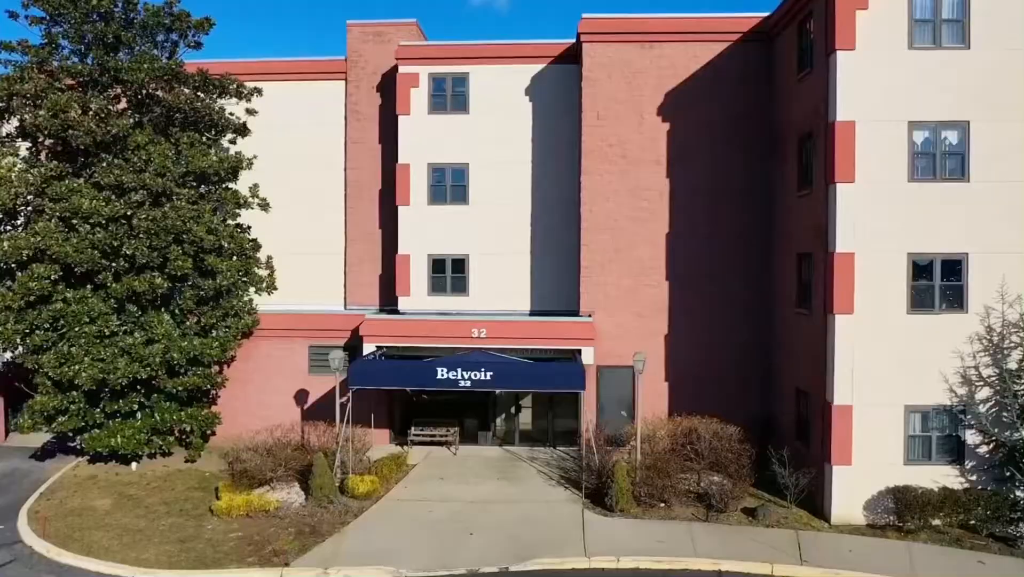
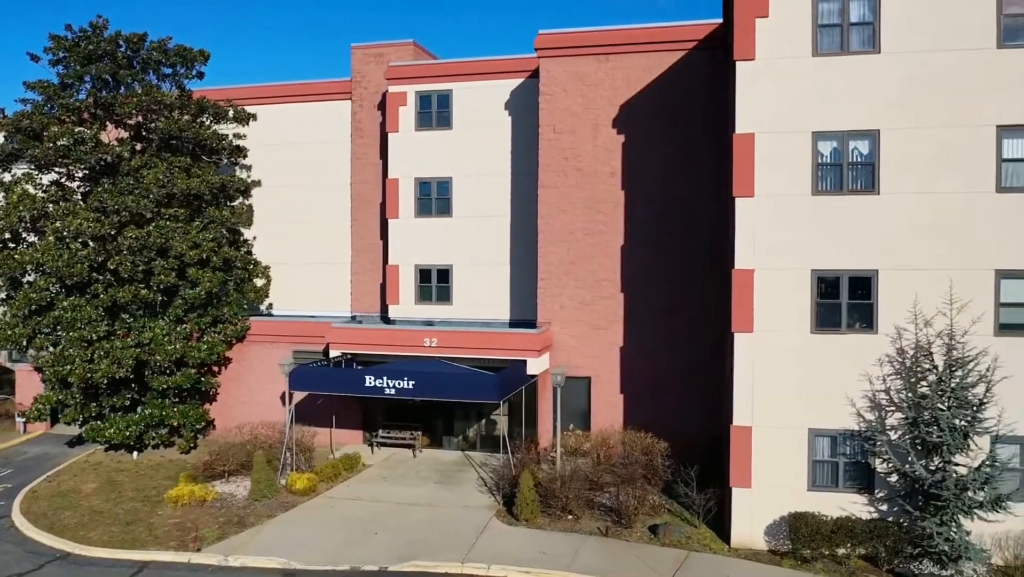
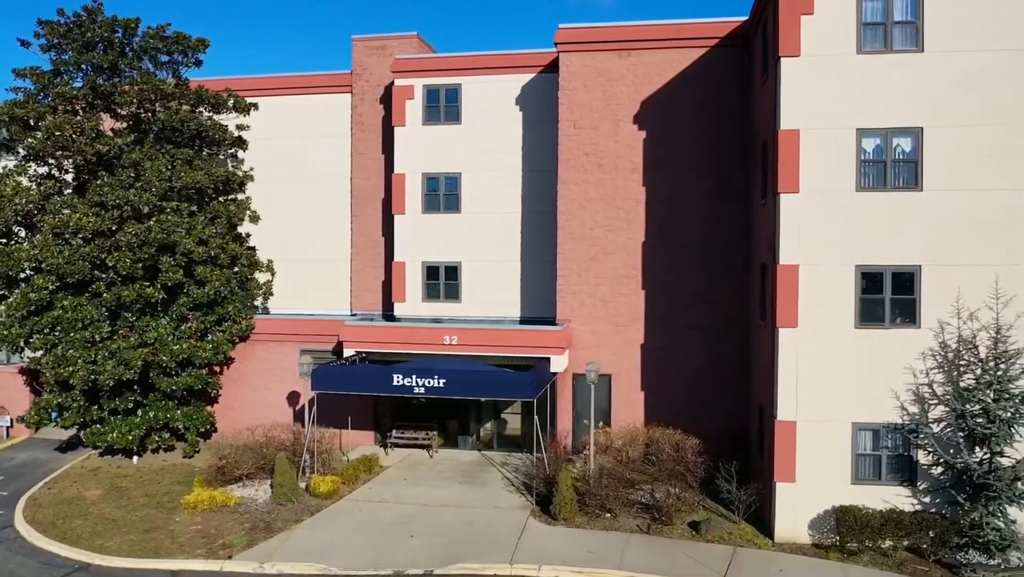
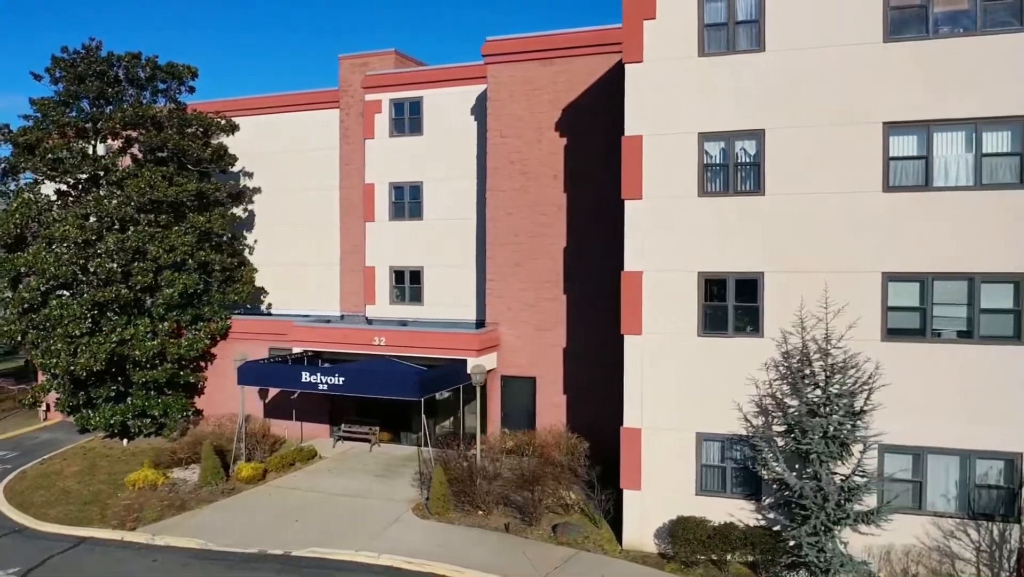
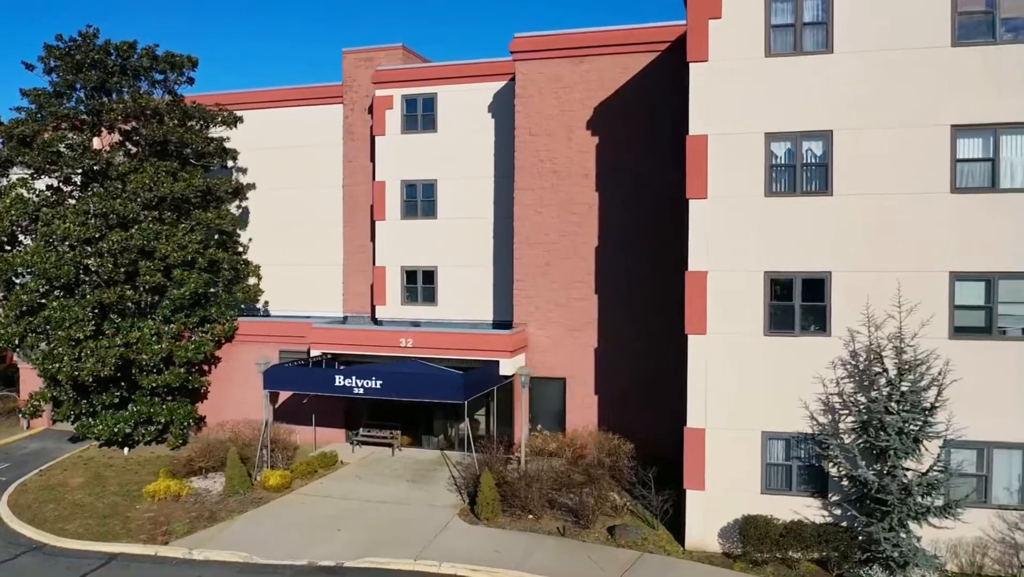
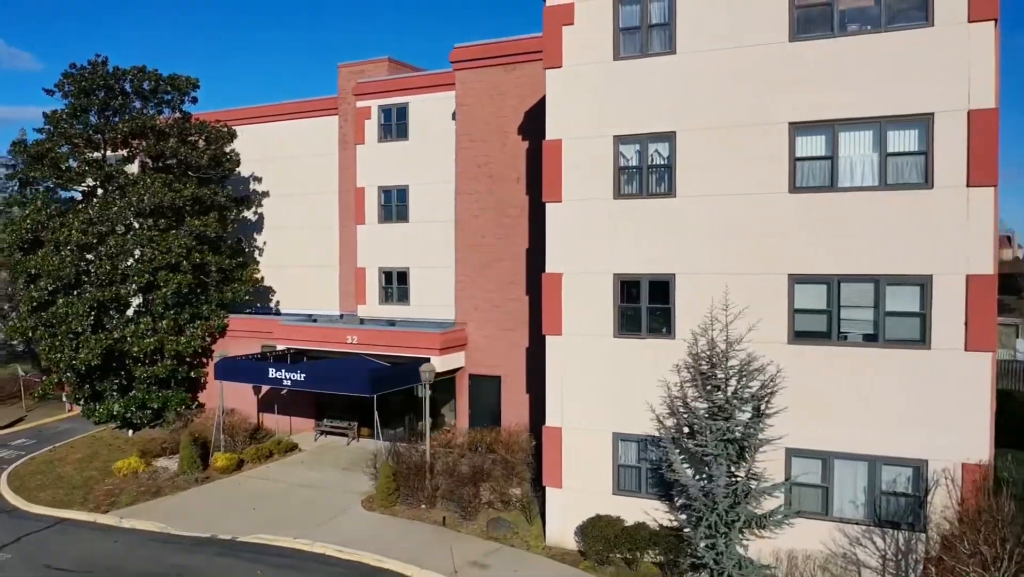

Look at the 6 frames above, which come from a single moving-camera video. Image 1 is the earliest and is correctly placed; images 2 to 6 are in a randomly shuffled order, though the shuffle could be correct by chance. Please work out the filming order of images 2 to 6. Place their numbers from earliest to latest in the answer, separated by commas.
3, 2, 5, 4, 6
